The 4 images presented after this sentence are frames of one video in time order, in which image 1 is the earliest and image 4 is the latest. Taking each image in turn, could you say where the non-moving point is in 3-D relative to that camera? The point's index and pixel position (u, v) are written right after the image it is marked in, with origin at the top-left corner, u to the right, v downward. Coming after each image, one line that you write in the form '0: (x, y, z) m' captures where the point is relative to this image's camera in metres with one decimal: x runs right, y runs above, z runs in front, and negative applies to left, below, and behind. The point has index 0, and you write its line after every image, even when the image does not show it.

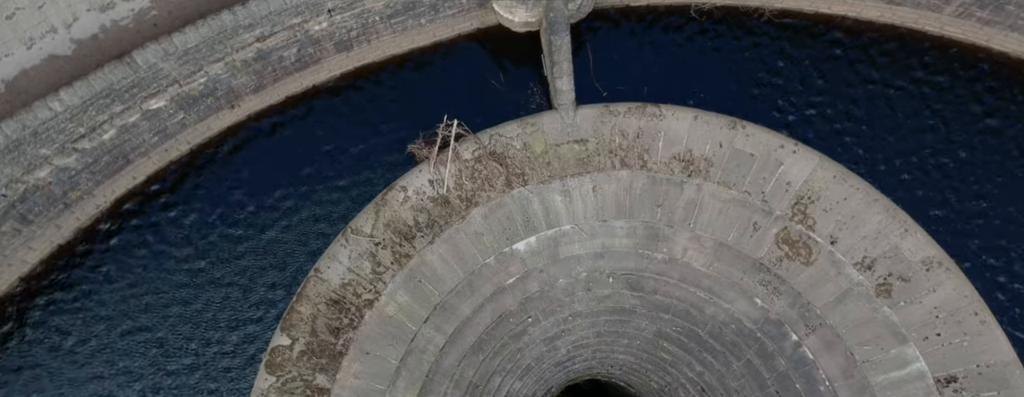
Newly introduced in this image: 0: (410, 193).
0: (-3.8, +0.2, +17.4) m
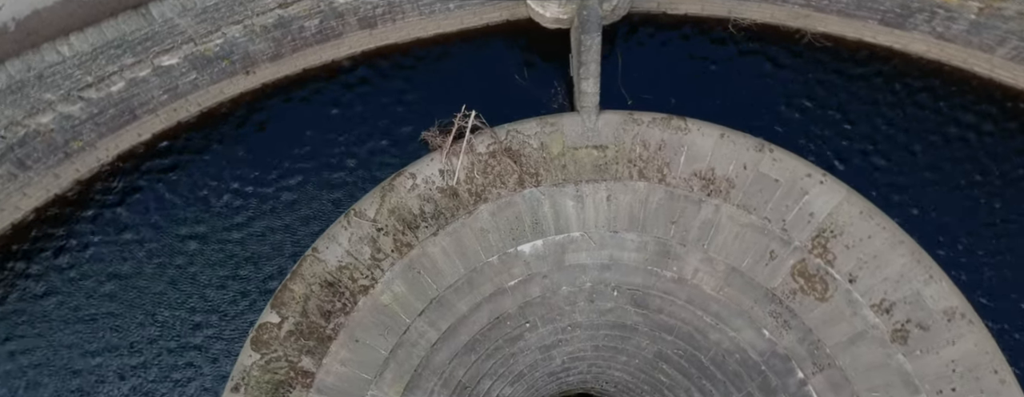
0: (-3.3, +0.6, +16.8) m
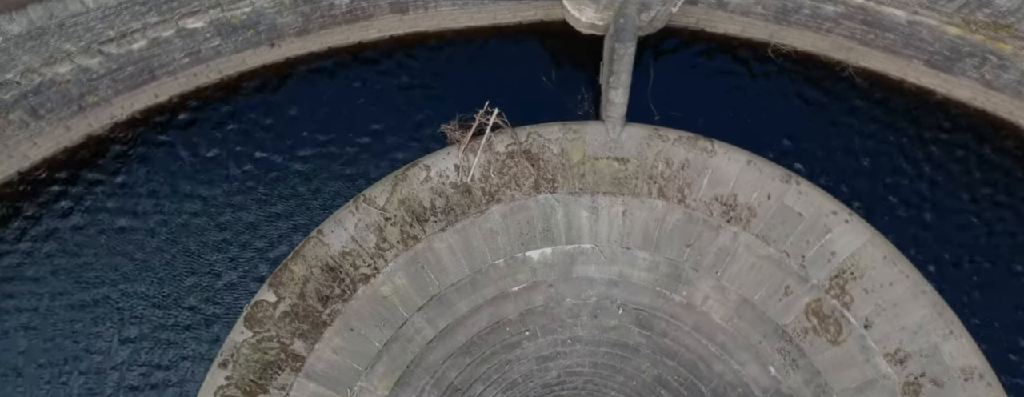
0: (-2.8, +0.8, +16.4) m
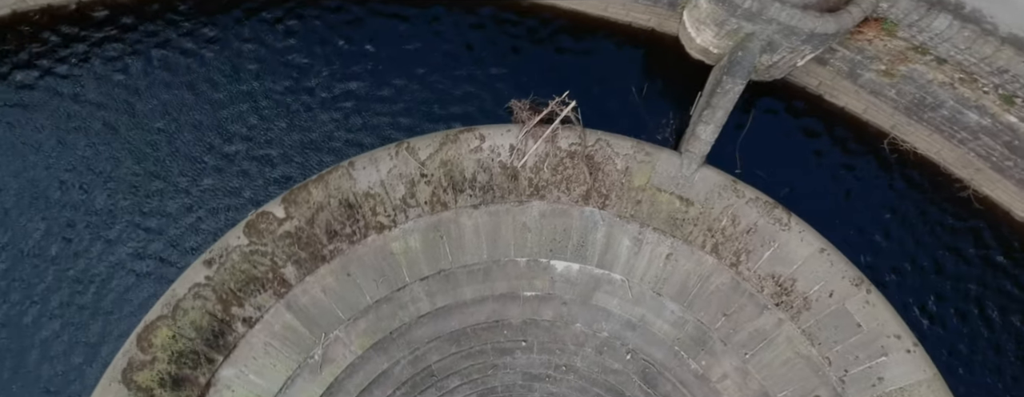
0: (-0.9, +1.7, +15.2) m
